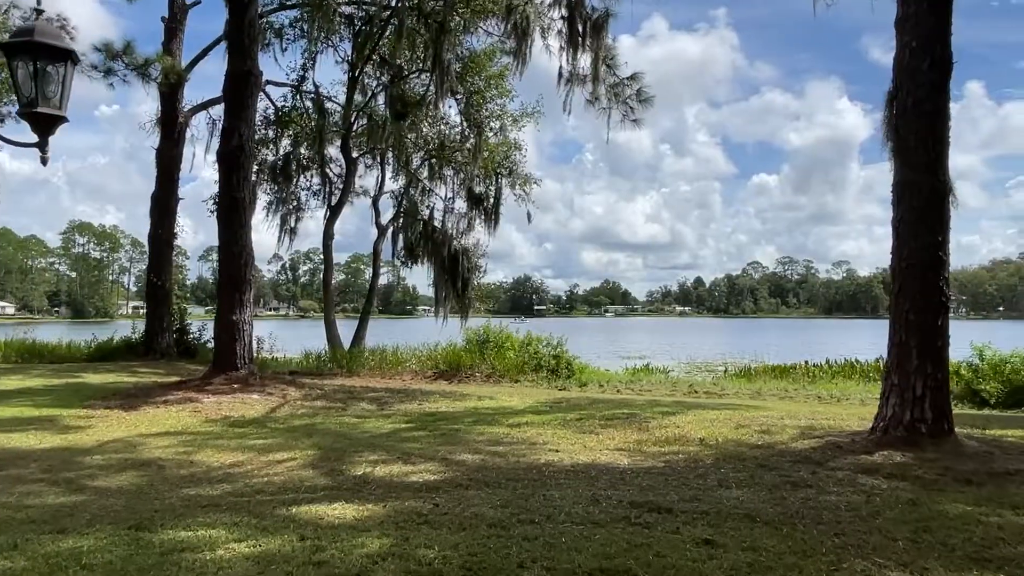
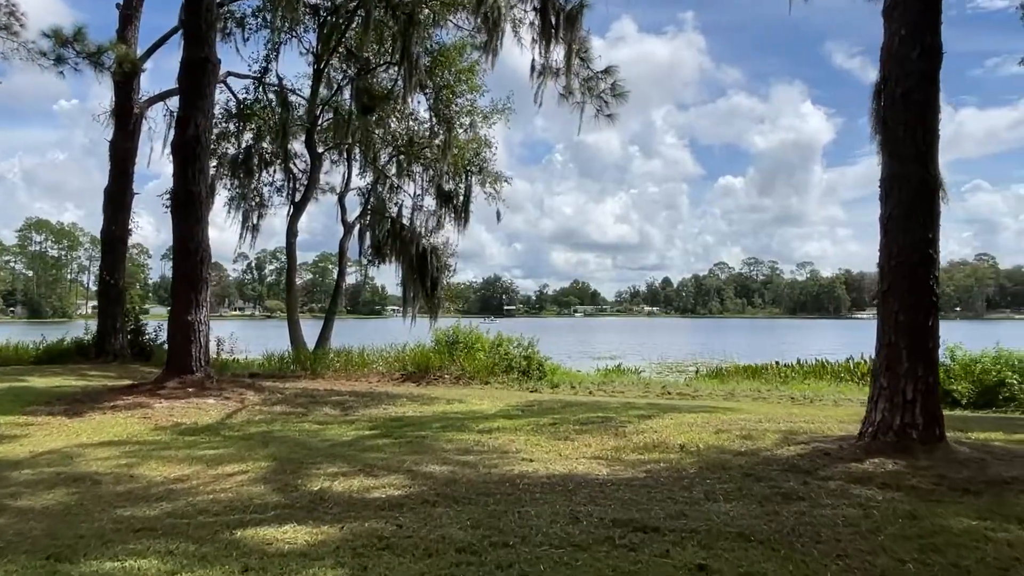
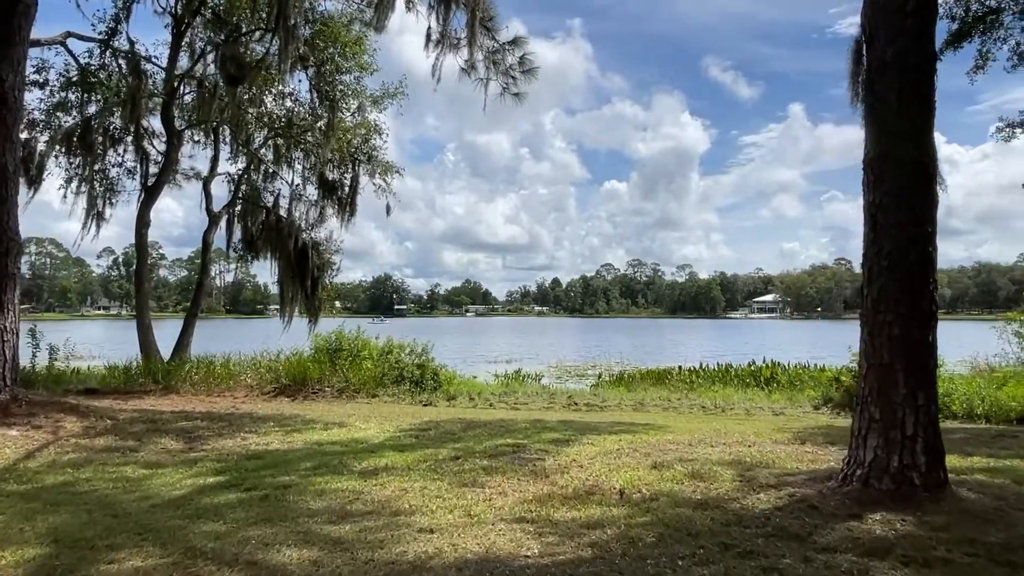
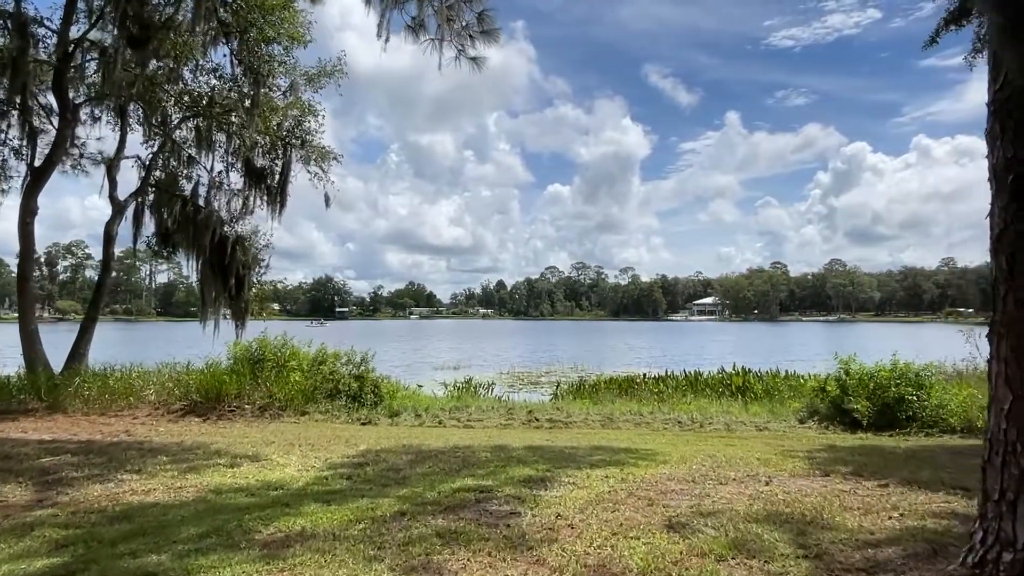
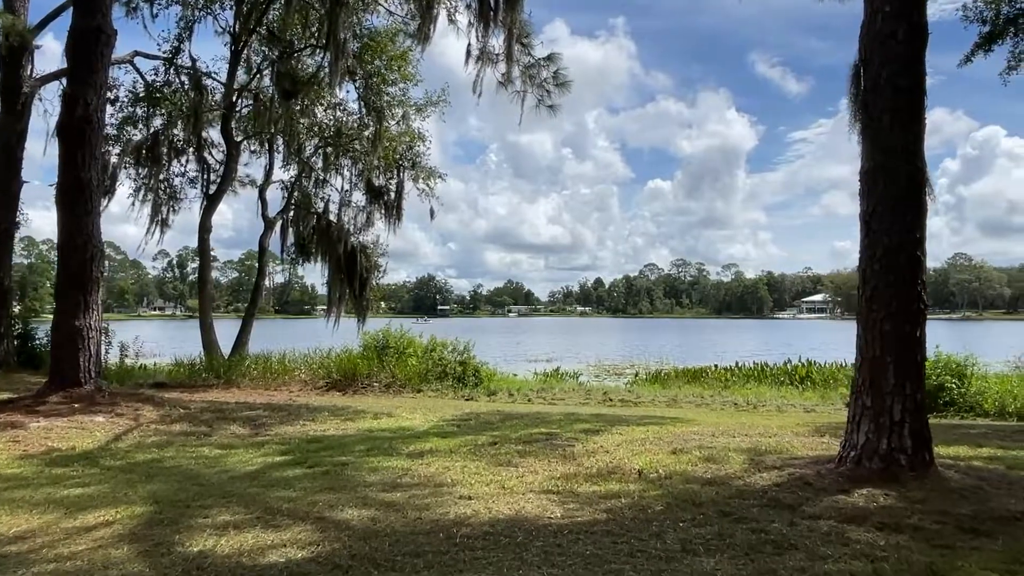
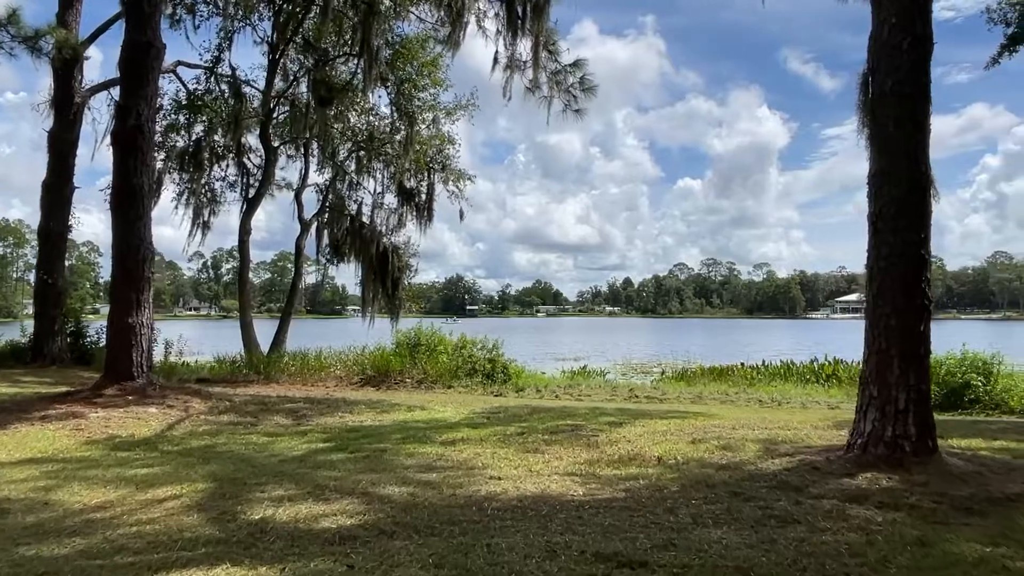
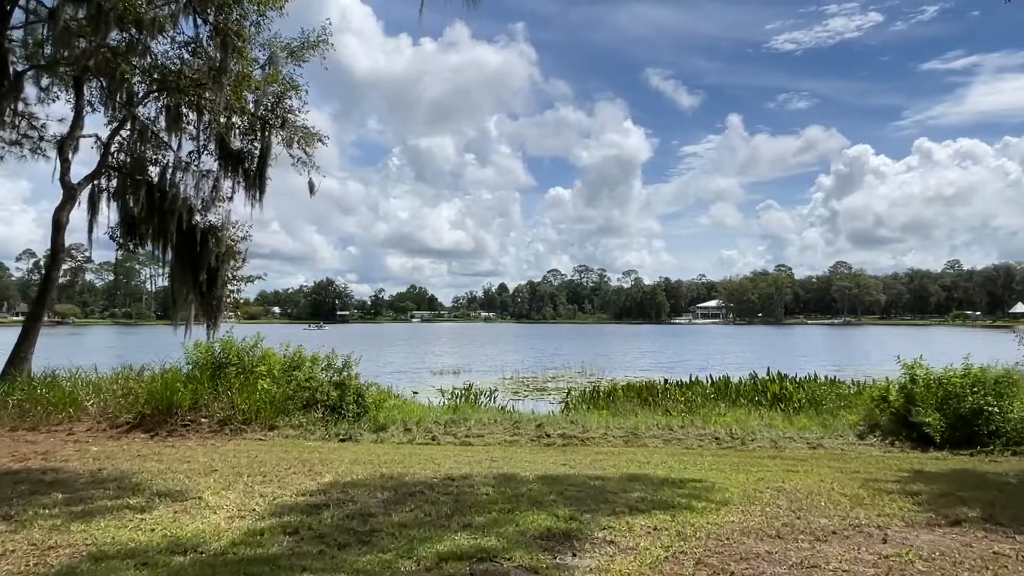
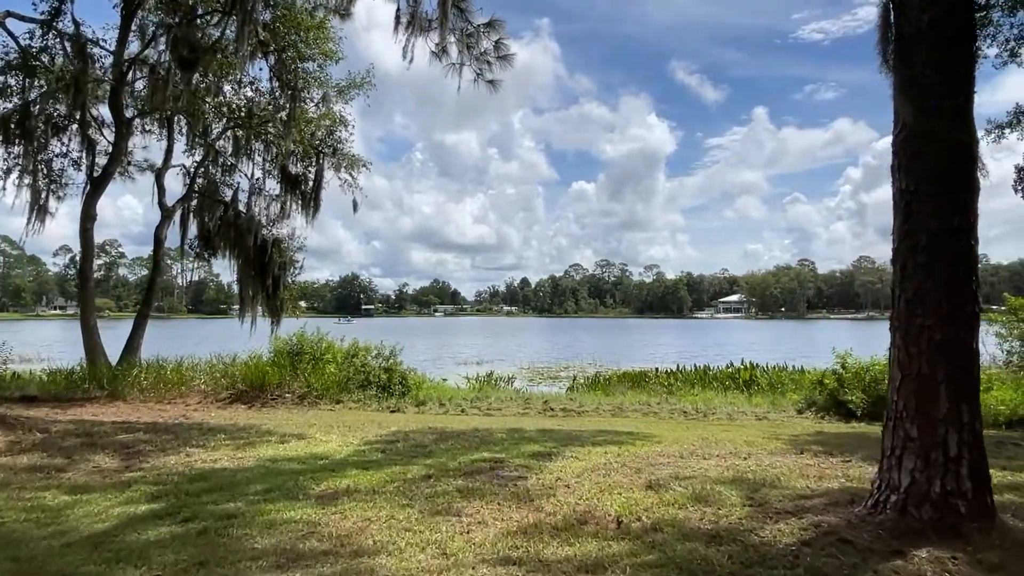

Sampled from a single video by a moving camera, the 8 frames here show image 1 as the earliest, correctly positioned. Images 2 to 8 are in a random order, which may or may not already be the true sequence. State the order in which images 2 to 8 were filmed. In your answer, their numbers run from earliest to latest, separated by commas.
2, 6, 5, 3, 8, 4, 7
